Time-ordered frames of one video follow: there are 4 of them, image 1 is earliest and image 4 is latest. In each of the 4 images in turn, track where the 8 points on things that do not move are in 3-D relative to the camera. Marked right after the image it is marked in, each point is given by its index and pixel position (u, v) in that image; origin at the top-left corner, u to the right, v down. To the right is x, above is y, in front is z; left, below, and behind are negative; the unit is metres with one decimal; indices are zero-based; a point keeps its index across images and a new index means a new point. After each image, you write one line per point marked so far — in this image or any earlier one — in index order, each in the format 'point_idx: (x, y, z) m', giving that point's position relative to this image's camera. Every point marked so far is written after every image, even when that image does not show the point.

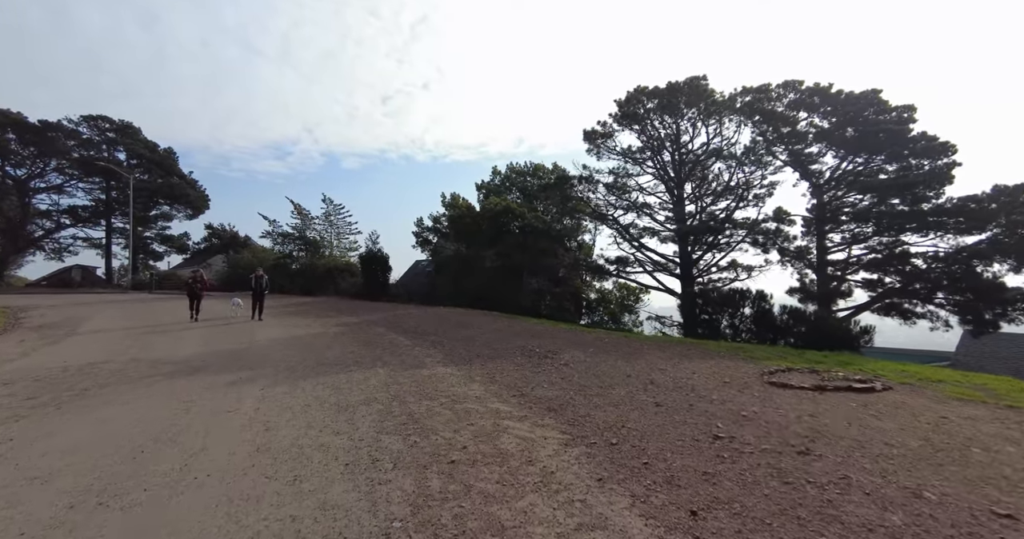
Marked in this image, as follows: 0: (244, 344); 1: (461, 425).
0: (-7.5, -2.1, +11.1) m
1: (-0.6, -1.9, +4.7) m
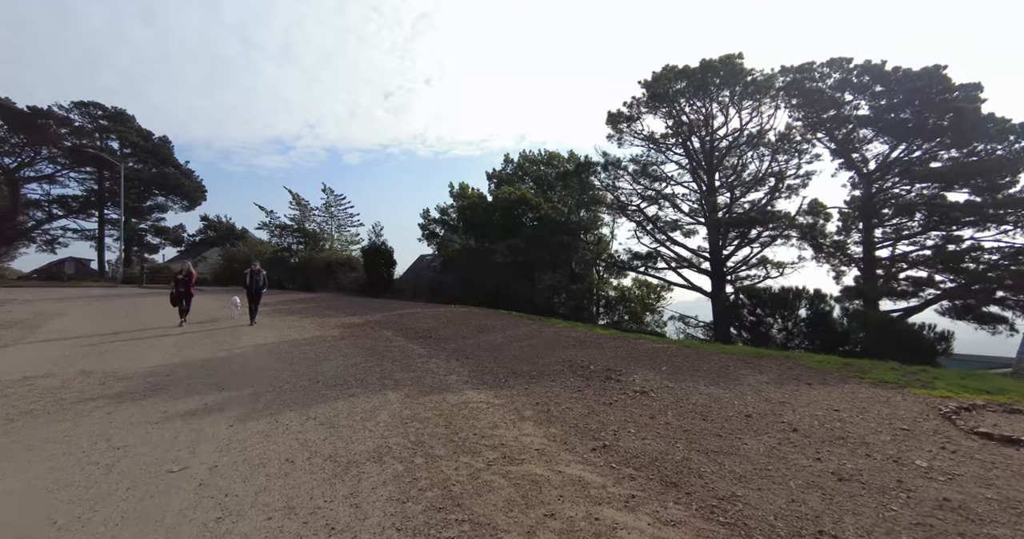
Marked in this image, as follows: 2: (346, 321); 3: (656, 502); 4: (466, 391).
0: (-6.7, -1.9, +9.2) m
1: (+0.2, -1.8, +2.9) m
2: (-5.8, -1.8, +13.8) m
3: (+1.1, -1.8, +3.1) m
4: (-0.7, -1.8, +5.9) m
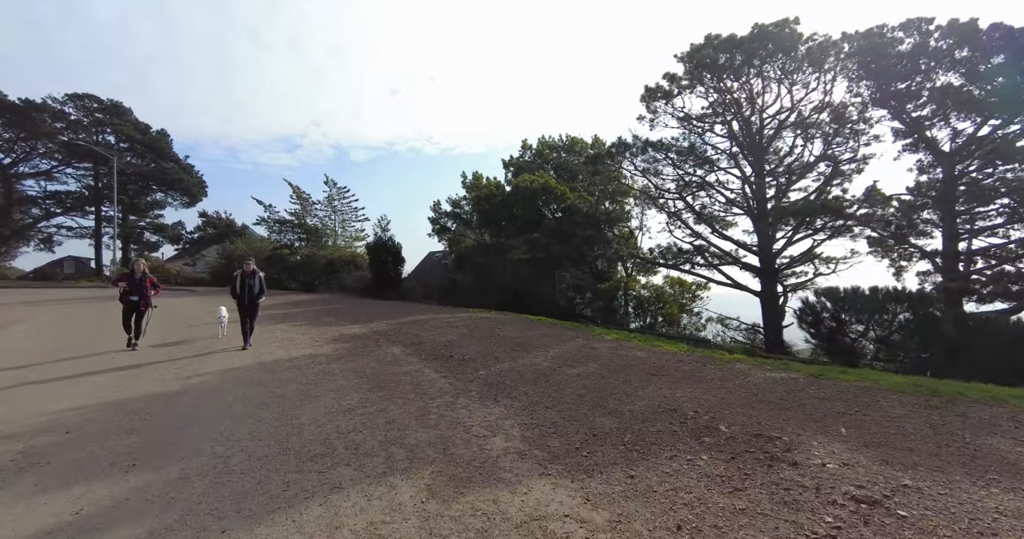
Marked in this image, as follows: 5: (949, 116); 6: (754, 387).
0: (-5.8, -2.0, +6.9) m
1: (+1.0, -1.9, +0.4) m
2: (-4.8, -1.8, +11.4) m
3: (+1.9, -1.8, +0.6) m
4: (+0.2, -1.8, +3.4) m
5: (+19.6, +6.9, +17.5) m
6: (+3.4, -1.6, +5.6) m
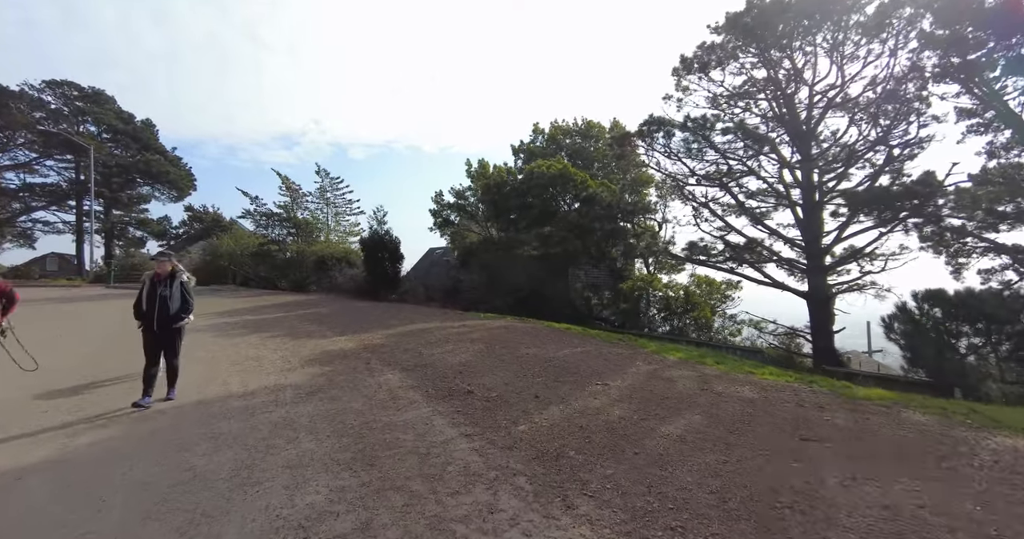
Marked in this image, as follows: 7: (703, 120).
0: (-5.1, -2.0, +4.4) m
1: (+1.6, -1.9, -2.0) m
2: (-4.1, -1.8, +9.0) m
3: (+2.6, -1.9, -1.9) m
4: (+0.8, -1.9, +1.0) m
5: (+20.2, +6.9, +15.1) m
6: (+4.1, -1.6, +3.2) m
7: (+9.4, +7.2, +19.2) m
